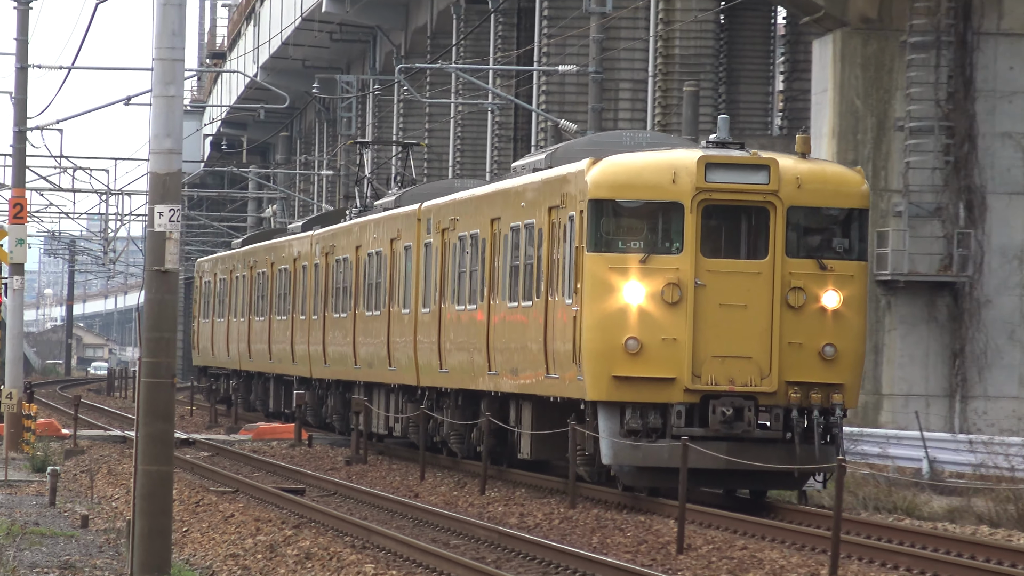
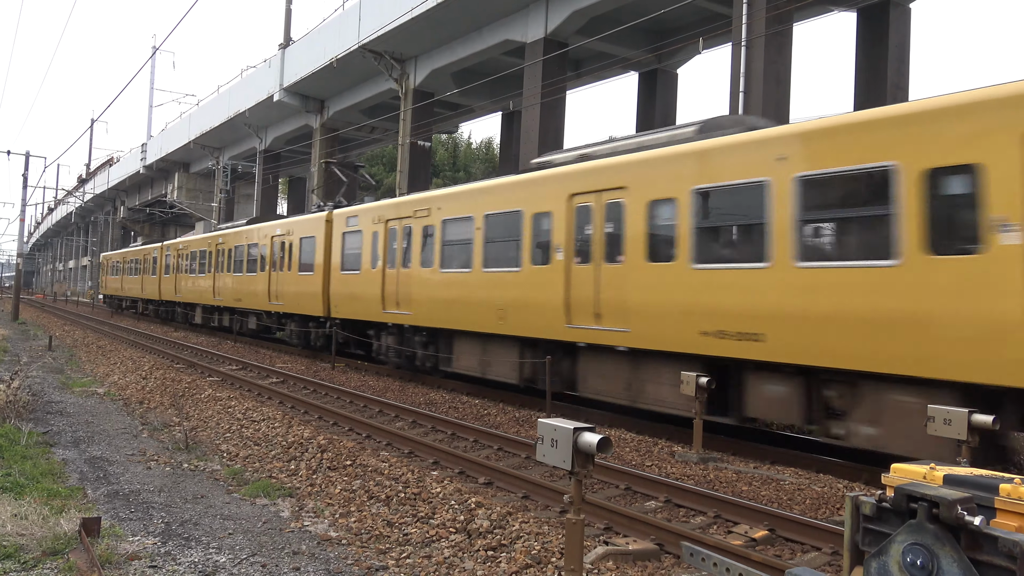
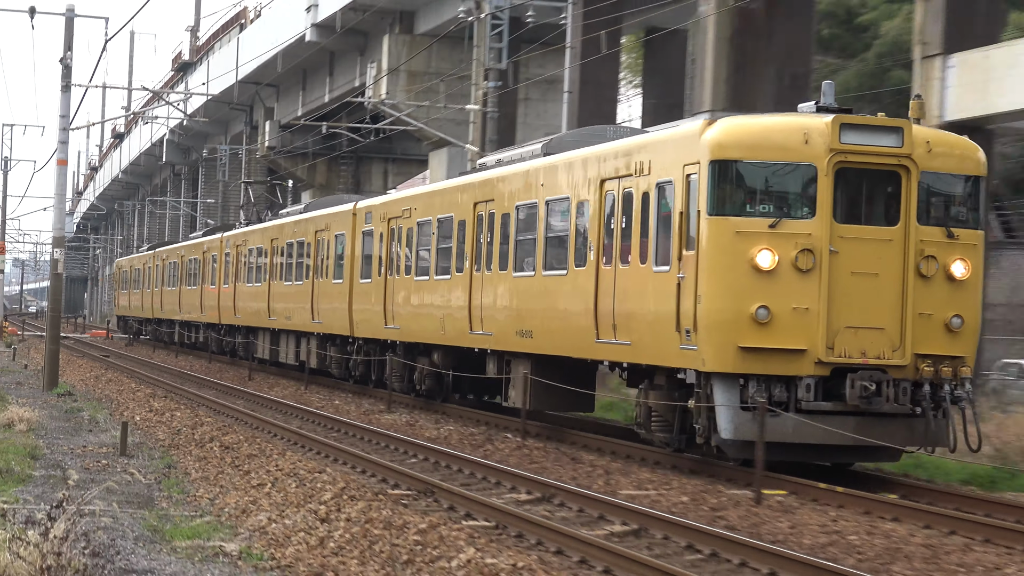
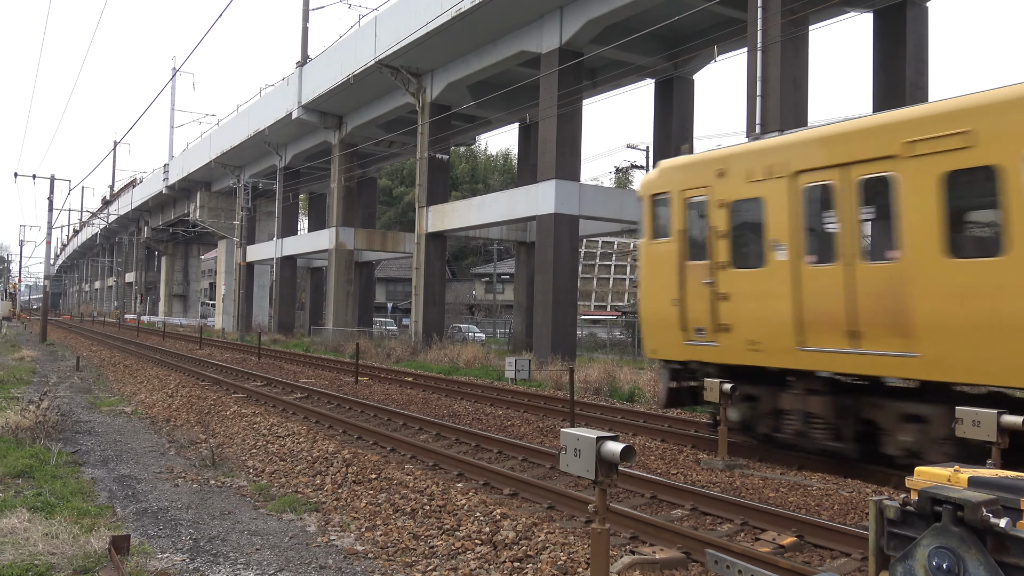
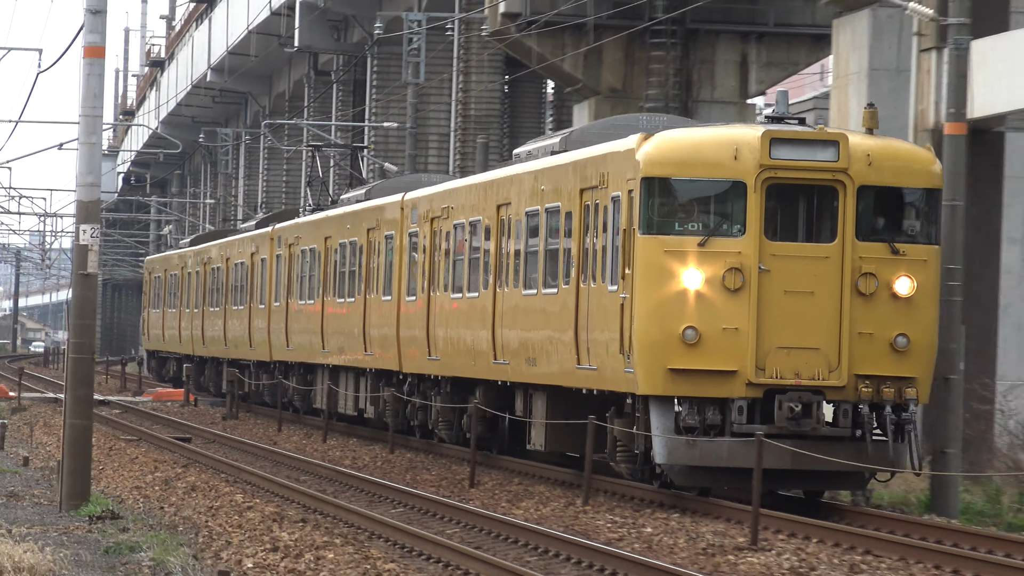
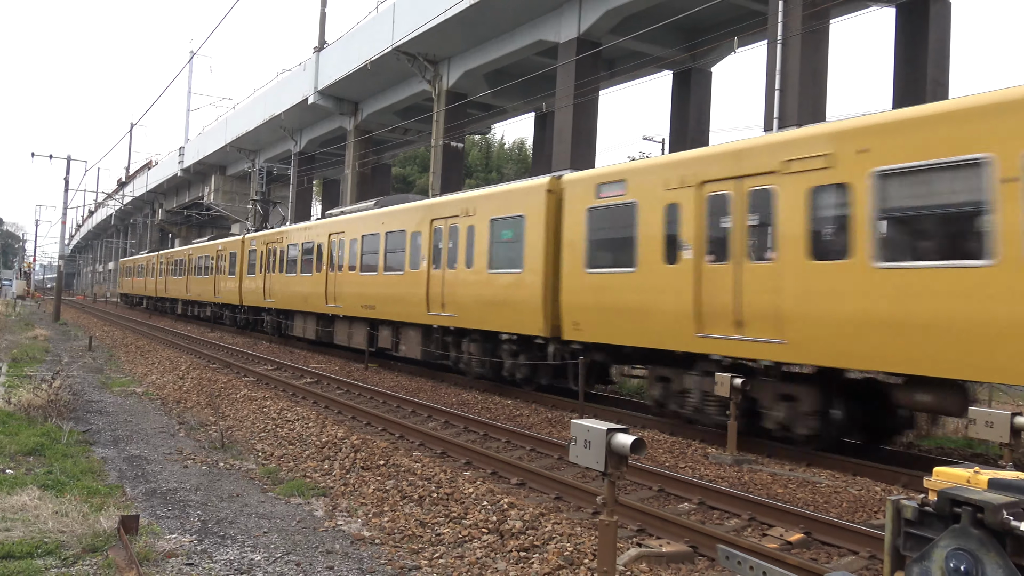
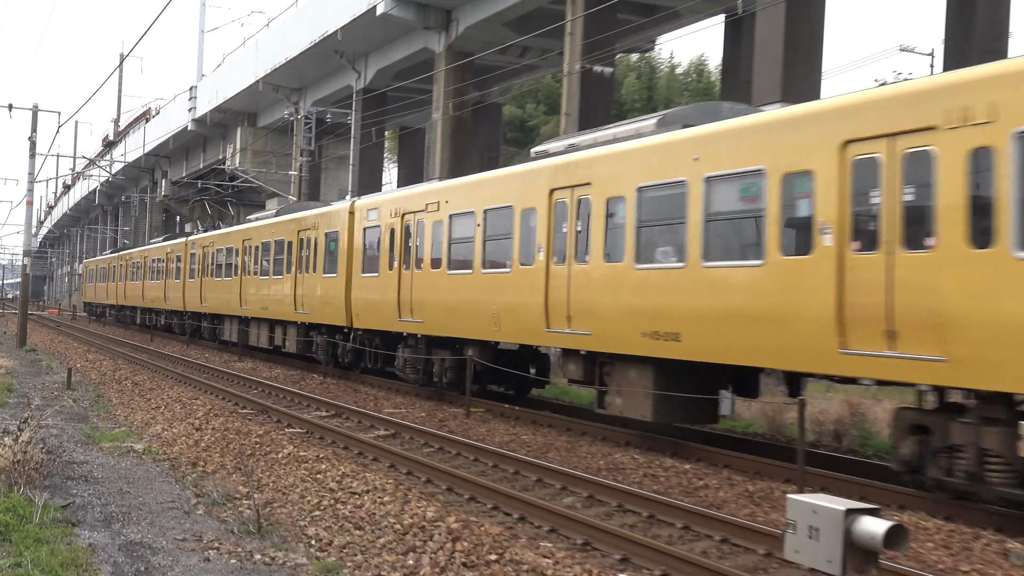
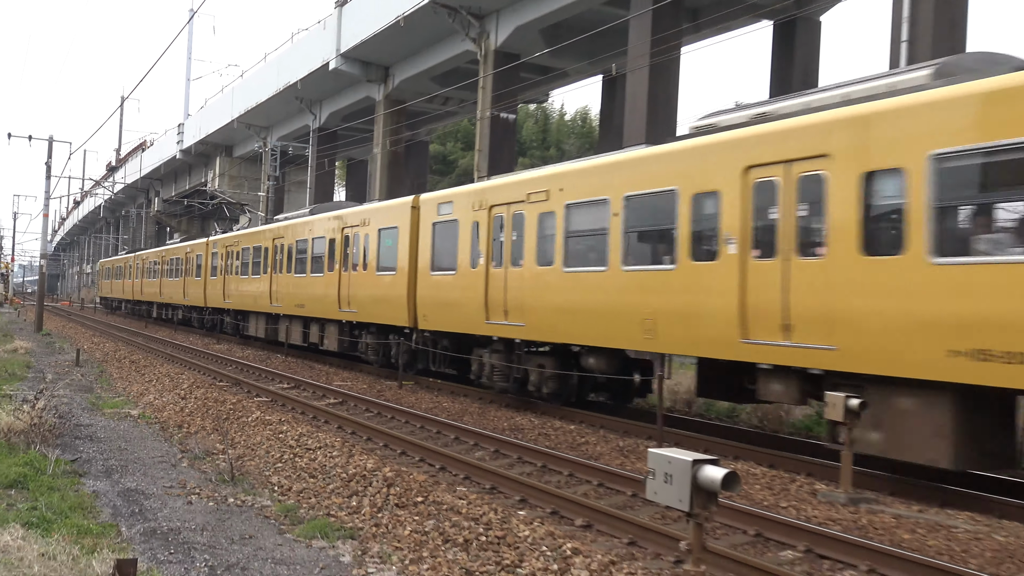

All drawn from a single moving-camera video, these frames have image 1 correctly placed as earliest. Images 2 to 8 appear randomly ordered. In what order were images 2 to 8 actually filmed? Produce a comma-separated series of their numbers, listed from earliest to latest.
5, 3, 7, 8, 6, 2, 4
